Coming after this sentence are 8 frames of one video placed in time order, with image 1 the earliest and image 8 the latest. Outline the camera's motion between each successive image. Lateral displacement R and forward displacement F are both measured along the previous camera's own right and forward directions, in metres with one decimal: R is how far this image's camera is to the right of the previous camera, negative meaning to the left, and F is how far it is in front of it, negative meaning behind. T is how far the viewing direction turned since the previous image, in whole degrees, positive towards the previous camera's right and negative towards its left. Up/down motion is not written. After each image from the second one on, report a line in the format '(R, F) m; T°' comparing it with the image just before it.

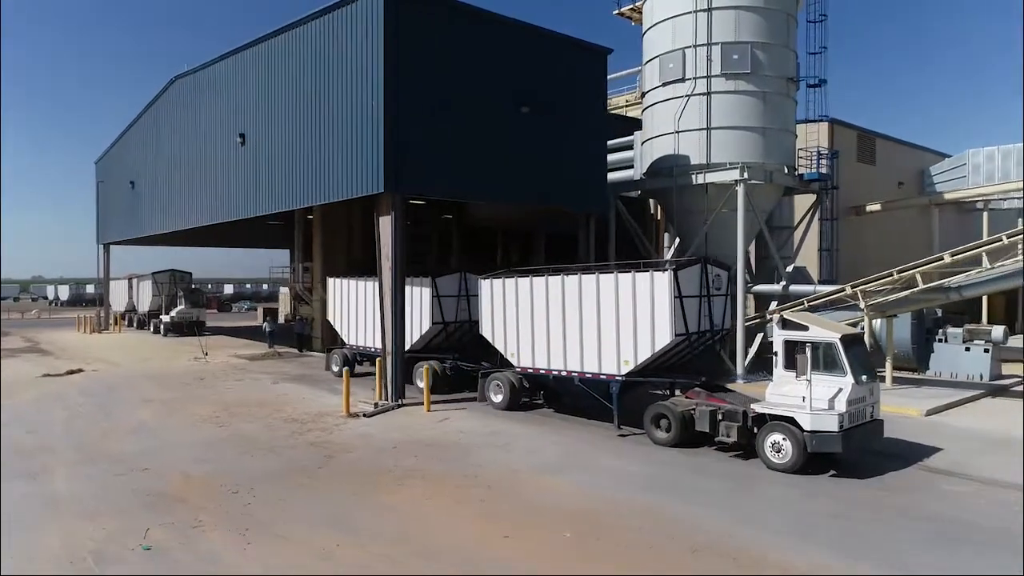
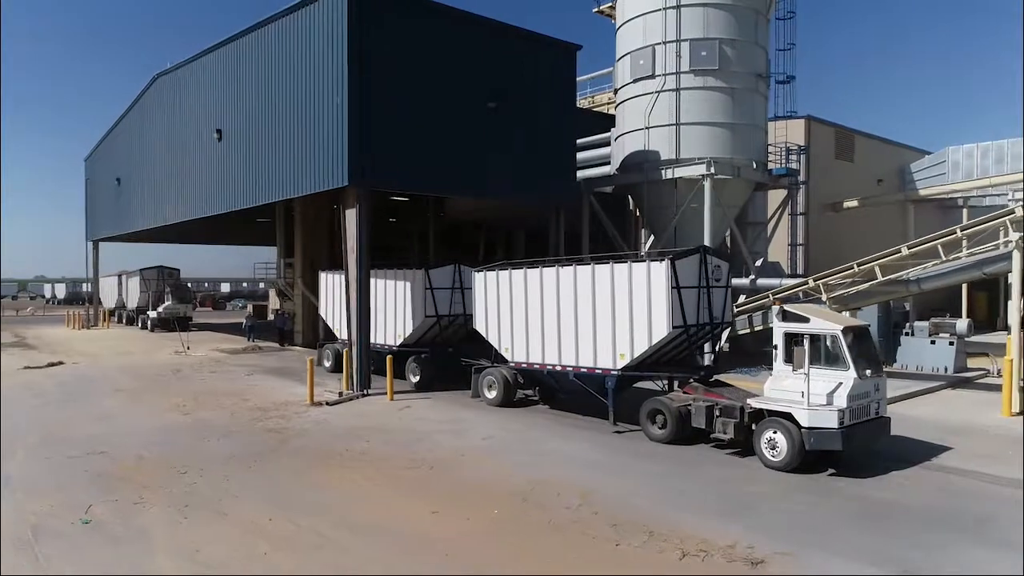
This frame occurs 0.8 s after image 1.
(+0.9, -0.3) m; 0°
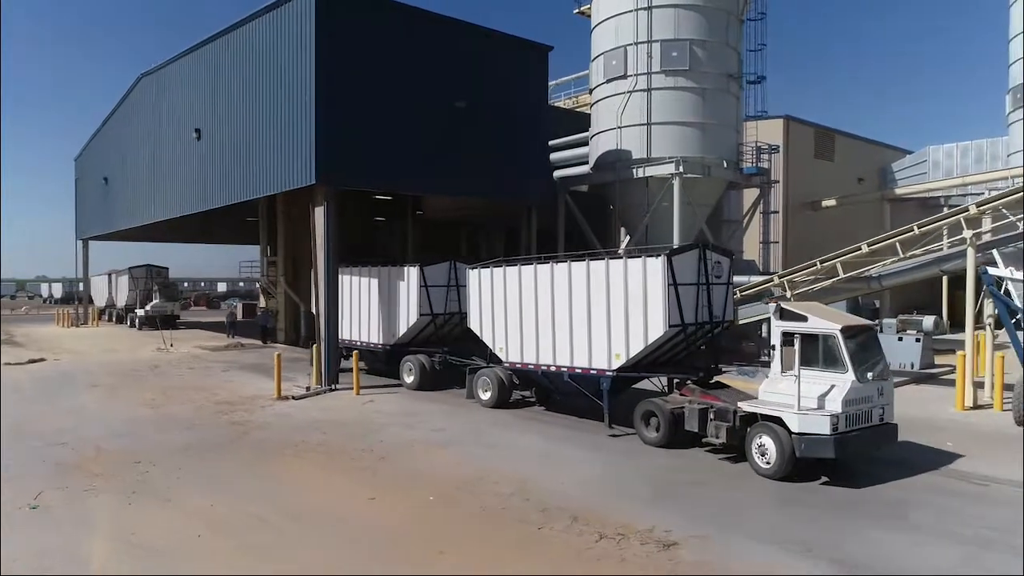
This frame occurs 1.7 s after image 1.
(+0.8, -0.3) m; 0°
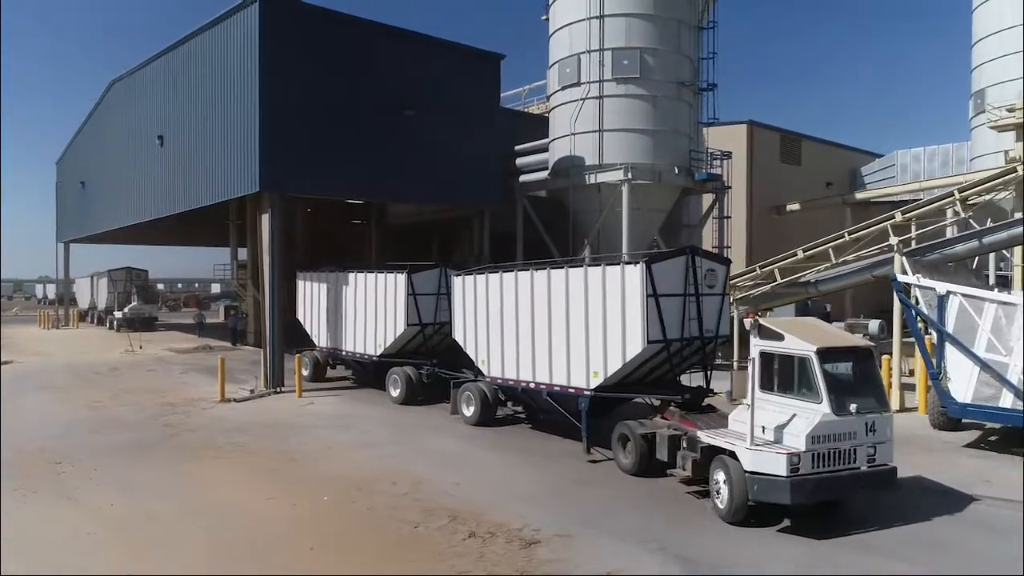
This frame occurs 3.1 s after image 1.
(+1.4, -0.4) m; 0°
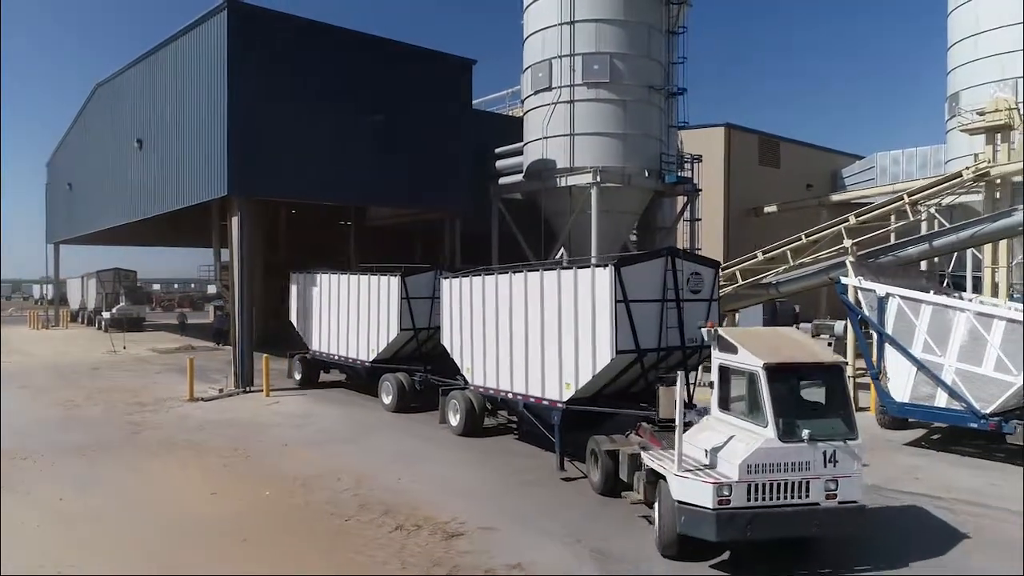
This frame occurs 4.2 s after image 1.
(+0.9, -0.4) m; 0°
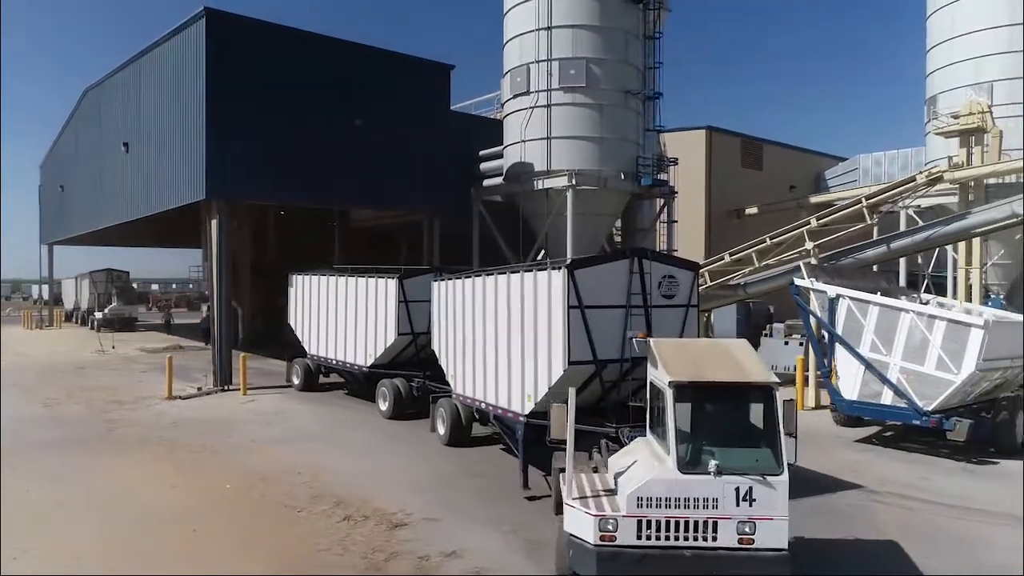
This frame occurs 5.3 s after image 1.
(+0.7, -0.4) m; 0°
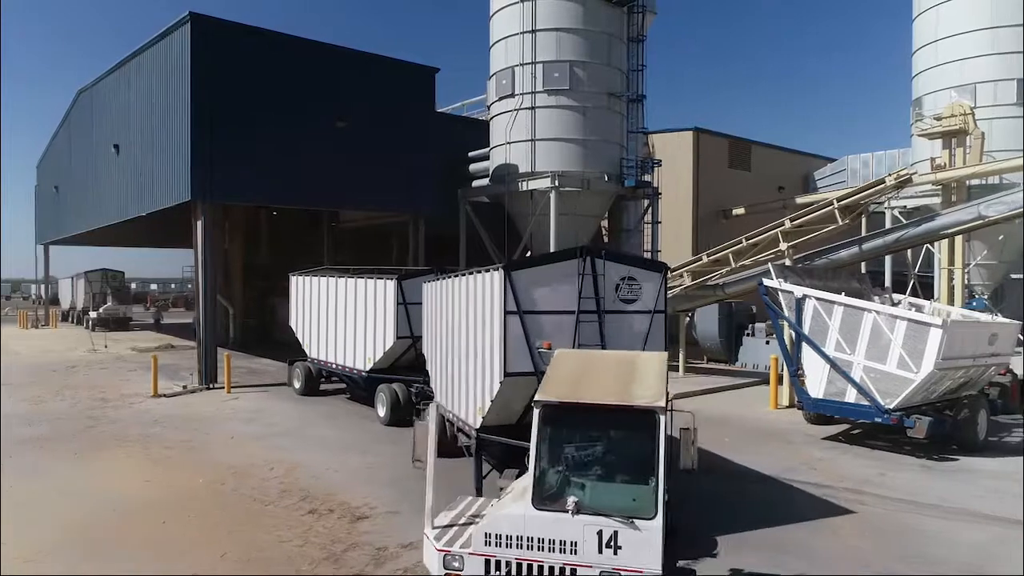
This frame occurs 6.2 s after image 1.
(+0.5, -0.3) m; 0°
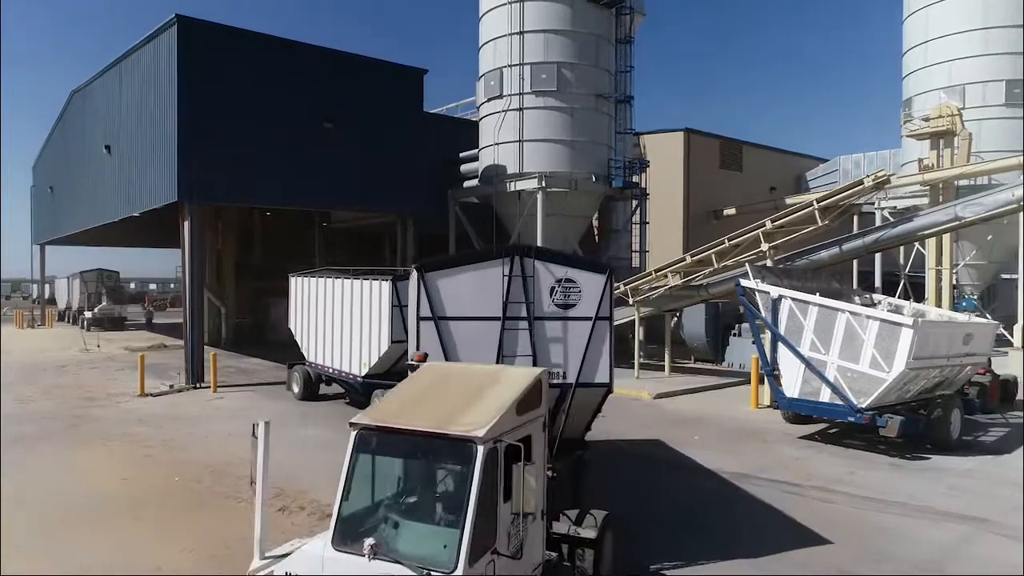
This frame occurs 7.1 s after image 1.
(+0.4, -0.1) m; 0°
